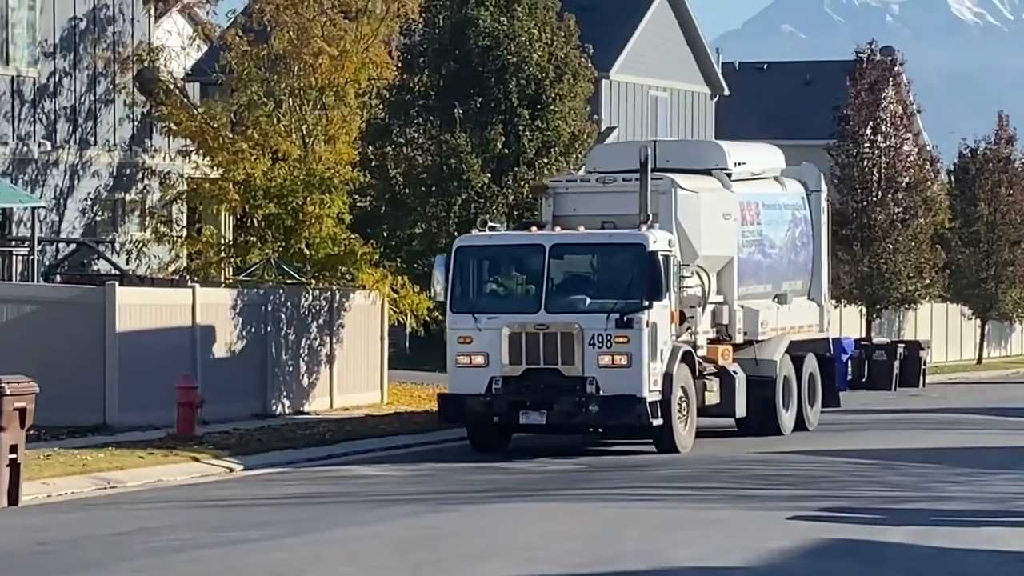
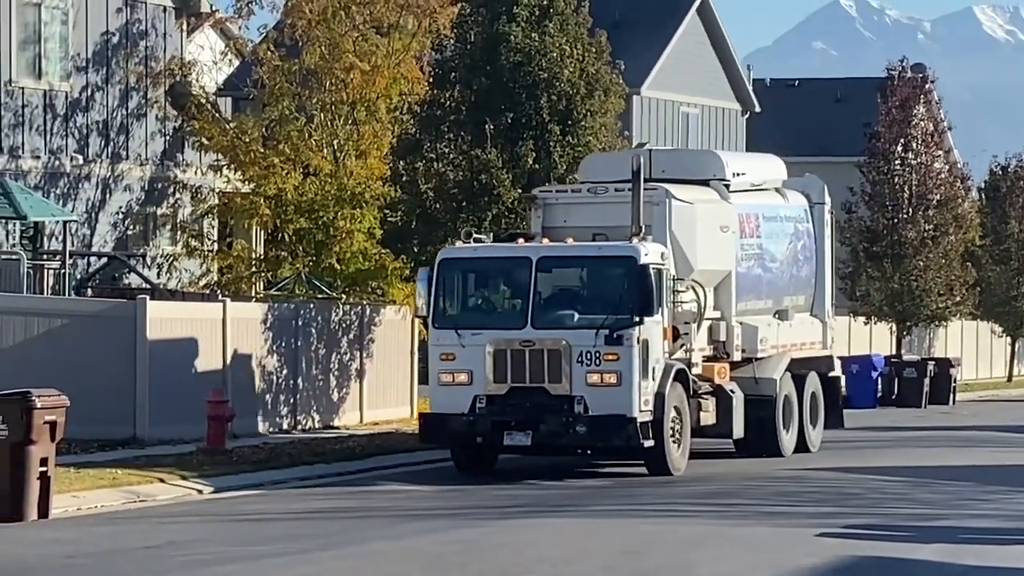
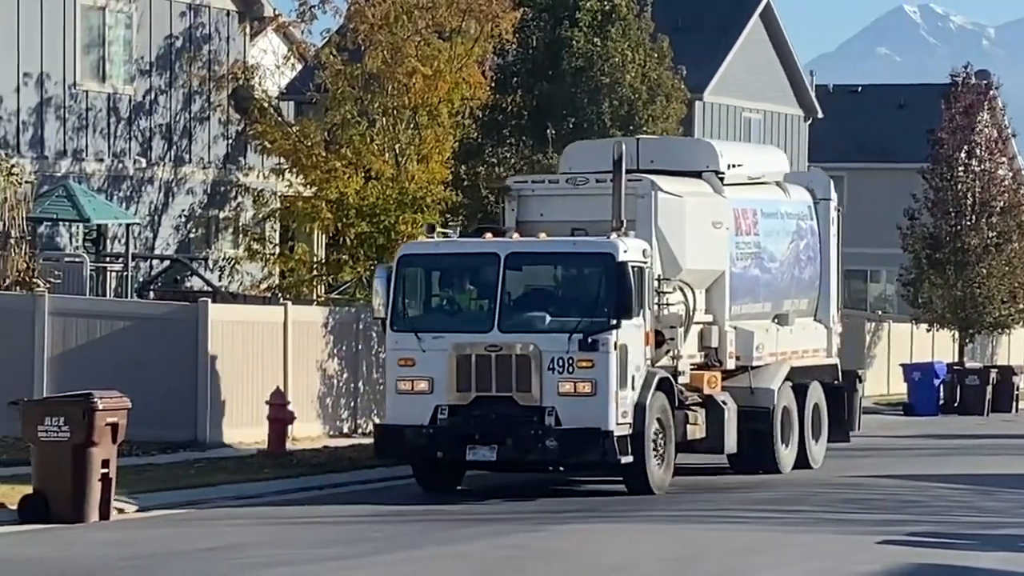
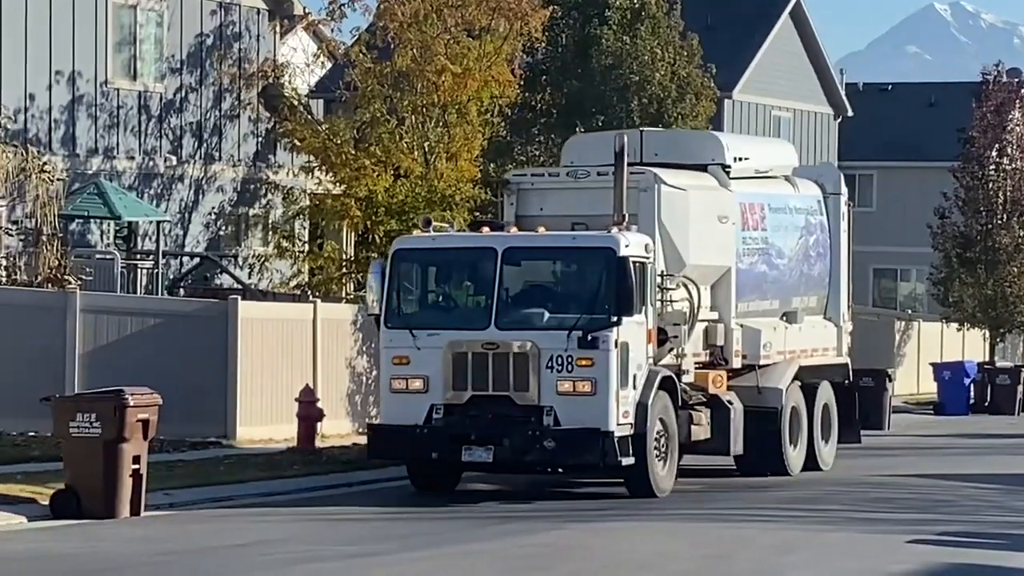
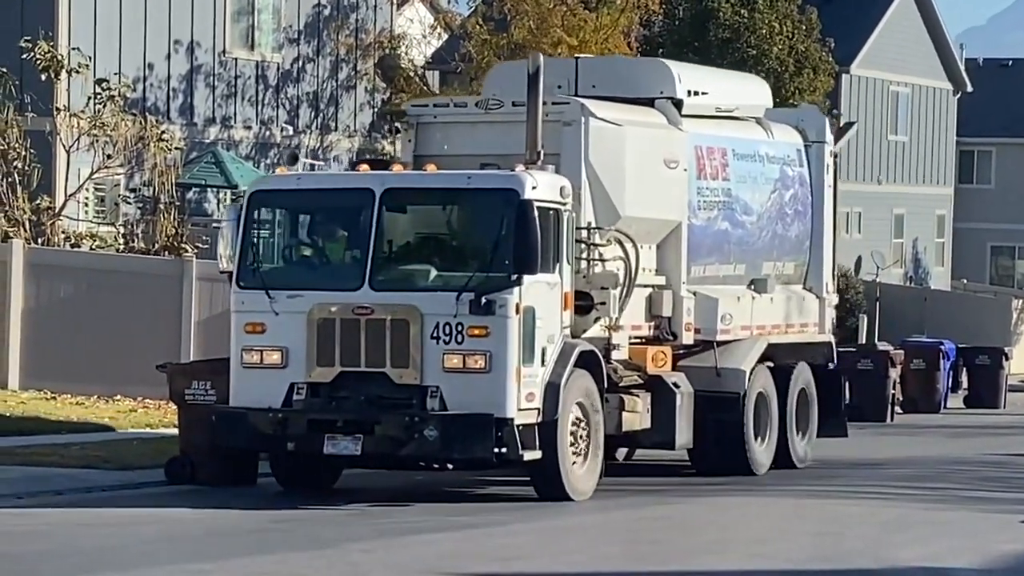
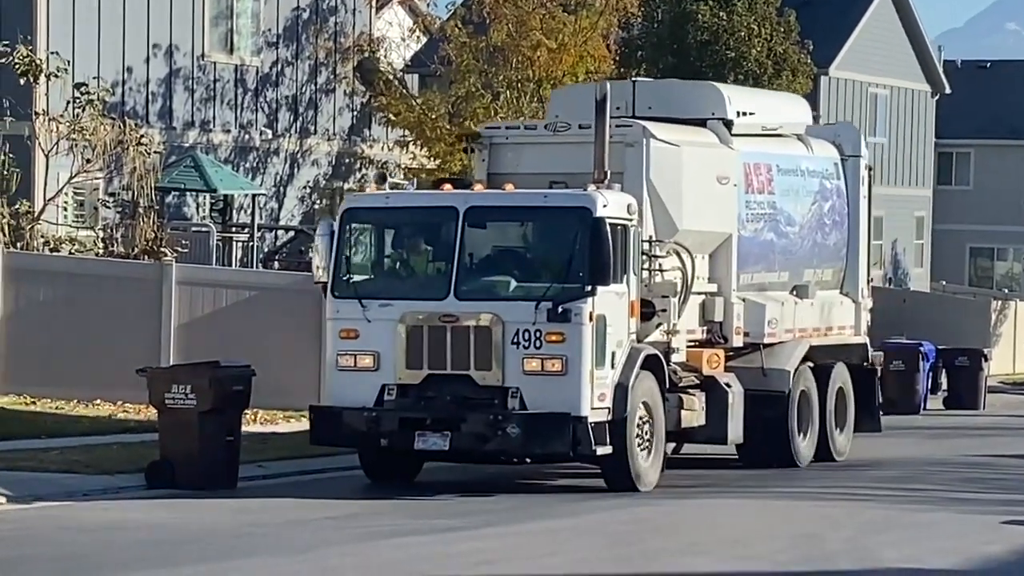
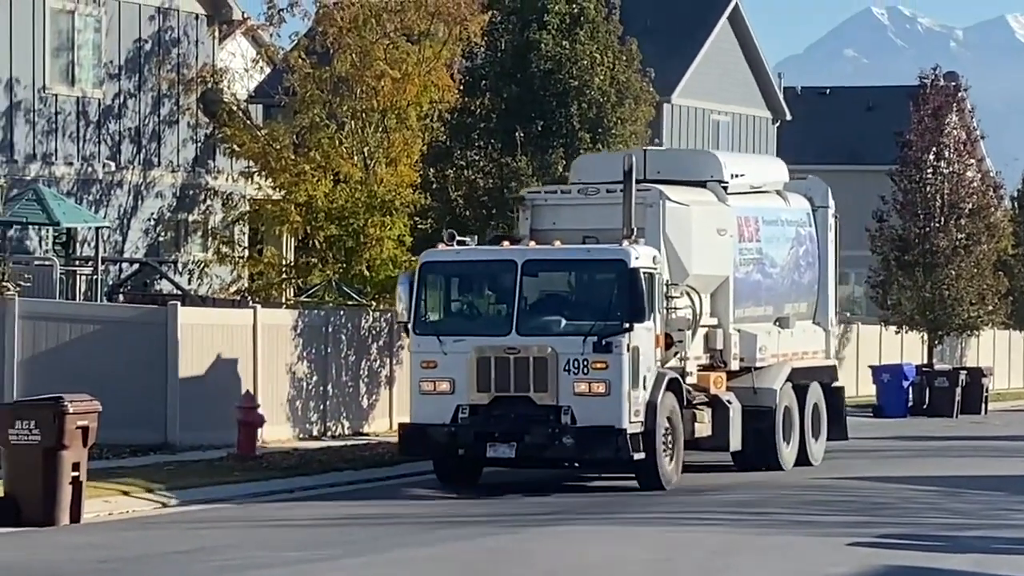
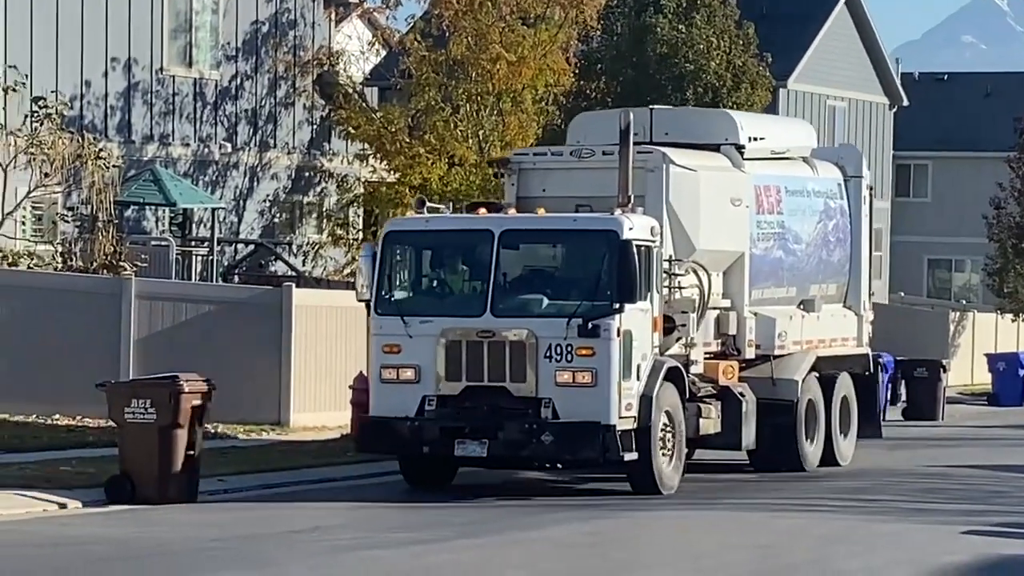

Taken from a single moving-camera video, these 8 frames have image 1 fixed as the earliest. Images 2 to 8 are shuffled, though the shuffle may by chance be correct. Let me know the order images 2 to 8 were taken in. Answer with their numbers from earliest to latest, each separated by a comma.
2, 7, 3, 4, 8, 6, 5
